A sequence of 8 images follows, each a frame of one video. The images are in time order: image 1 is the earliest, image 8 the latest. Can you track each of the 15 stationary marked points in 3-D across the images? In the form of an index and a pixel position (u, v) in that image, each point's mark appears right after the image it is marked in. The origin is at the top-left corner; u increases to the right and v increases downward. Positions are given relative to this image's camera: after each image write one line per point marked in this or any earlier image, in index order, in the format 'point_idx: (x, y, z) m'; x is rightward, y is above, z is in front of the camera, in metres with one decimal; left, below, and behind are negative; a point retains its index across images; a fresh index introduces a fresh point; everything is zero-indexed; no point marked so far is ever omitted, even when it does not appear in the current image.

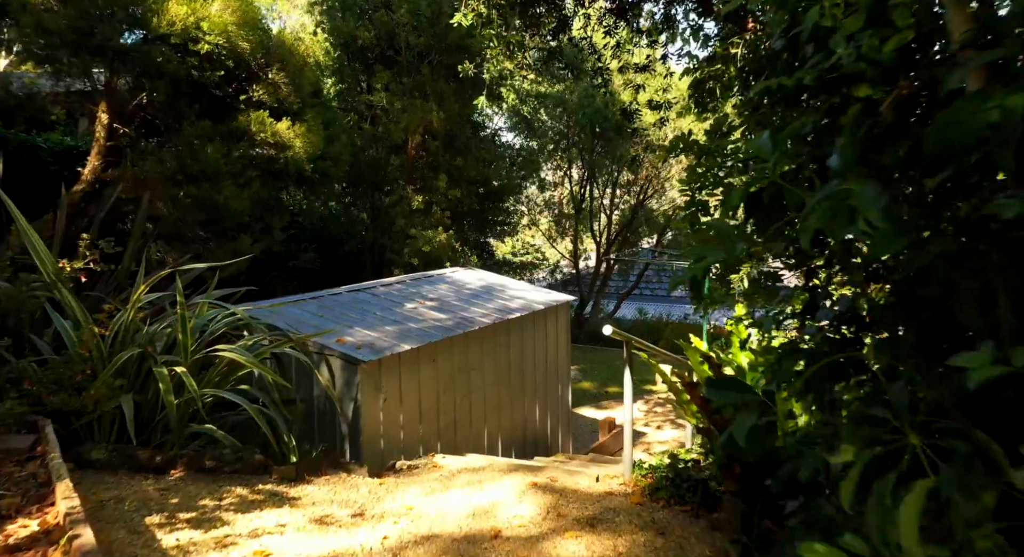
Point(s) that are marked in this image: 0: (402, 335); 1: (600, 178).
0: (-0.8, -0.4, +5.8) m
1: (+1.7, +2.0, +15.9) m
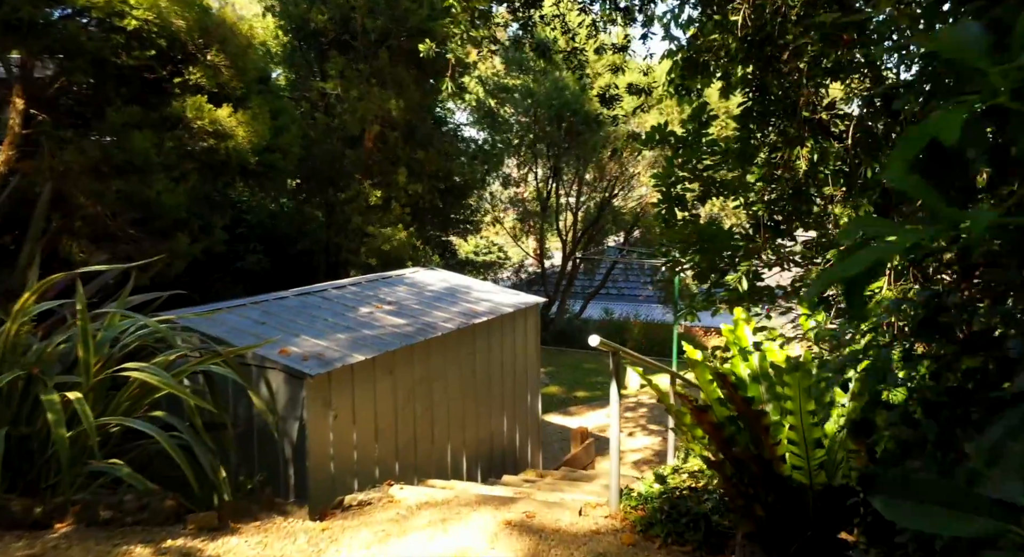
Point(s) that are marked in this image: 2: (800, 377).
0: (-1.0, -0.4, +5.2) m
1: (+1.0, +2.0, +15.4) m
2: (+0.9, -0.3, +2.6) m
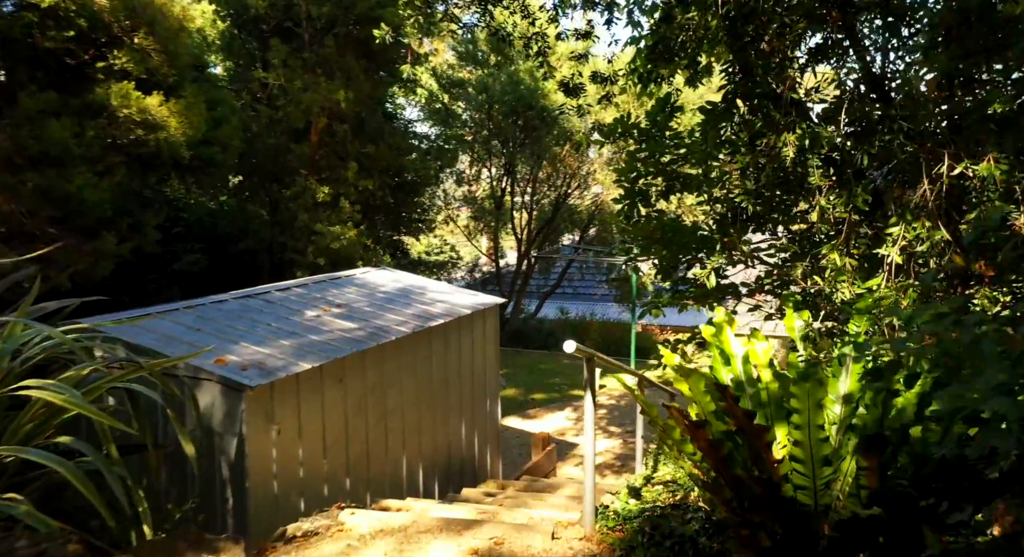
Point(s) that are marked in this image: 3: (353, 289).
0: (-1.2, -0.4, +4.7) m
1: (+0.2, +2.0, +15.1) m
2: (+0.8, -0.3, +2.3) m
3: (-1.2, -0.1, +6.3) m
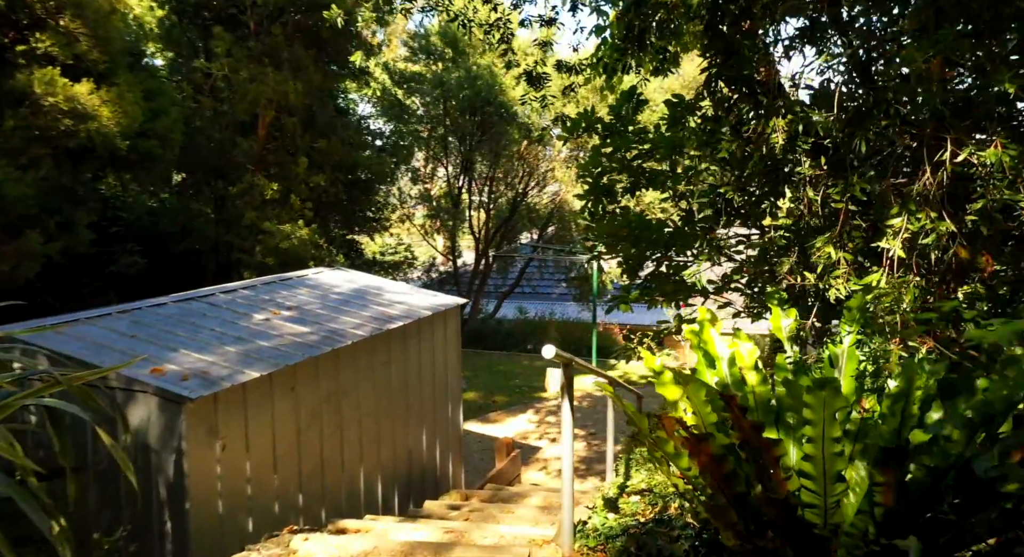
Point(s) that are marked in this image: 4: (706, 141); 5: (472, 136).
0: (-1.4, -0.4, +4.4) m
1: (-0.6, +2.0, +14.7) m
2: (+0.8, -0.3, +2.0) m
3: (-1.5, -0.1, +5.9) m
4: (+0.9, +0.6, +3.6) m
5: (-0.7, +2.5, +14.2) m
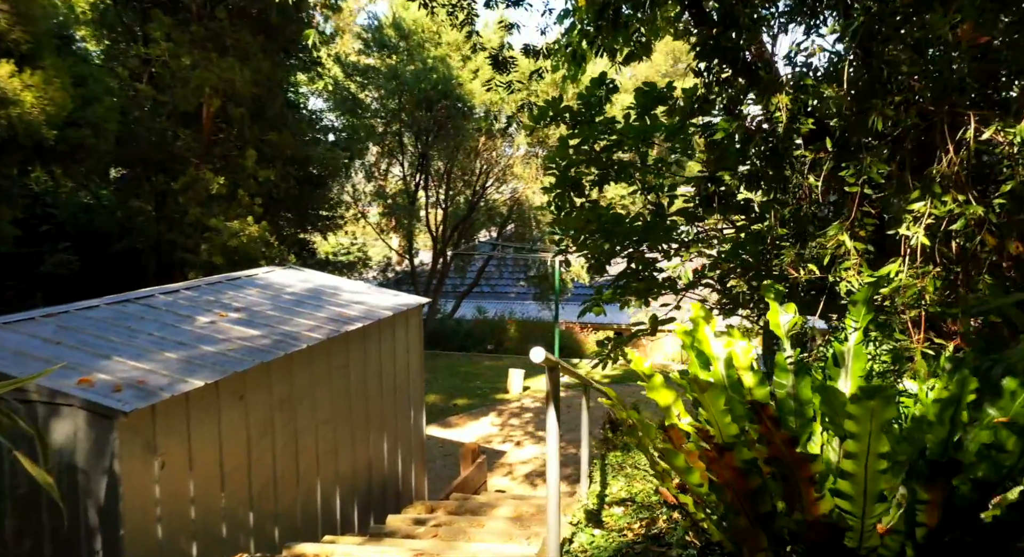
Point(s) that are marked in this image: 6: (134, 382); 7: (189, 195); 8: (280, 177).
0: (-1.6, -0.4, +3.9) m
1: (-1.4, +2.0, +14.3) m
2: (+0.8, -0.3, +1.8) m
3: (-1.7, -0.1, +5.5) m
4: (+0.7, +0.7, +3.4) m
5: (-1.4, +2.5, +13.8) m
6: (-1.7, -0.5, +3.6) m
7: (-3.4, +0.9, +8.6) m
8: (-2.8, +1.2, +9.6) m
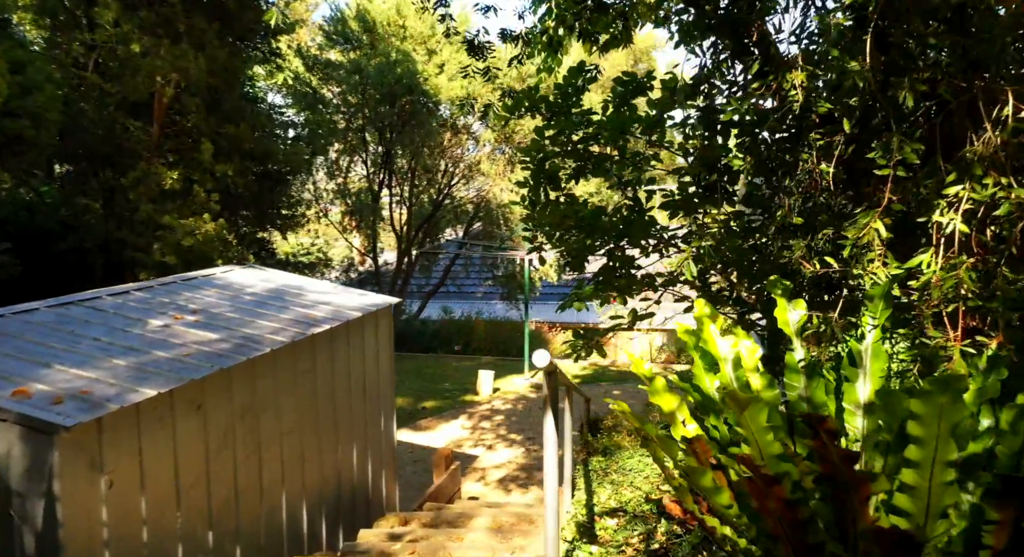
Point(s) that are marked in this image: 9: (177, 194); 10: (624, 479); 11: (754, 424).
0: (-1.6, -0.4, +3.6) m
1: (-2.0, +2.0, +14.0) m
2: (+0.8, -0.2, +1.5) m
3: (-1.9, -0.1, +5.1) m
4: (+0.7, +0.7, +3.1) m
5: (-2.0, +2.5, +13.5) m
6: (-1.7, -0.5, +3.2) m
7: (-3.7, +0.9, +8.1) m
8: (-3.1, +1.2, +9.2) m
9: (-3.5, +0.9, +8.5) m
10: (+0.6, -1.2, +4.7) m
11: (+0.5, -0.3, +1.7) m
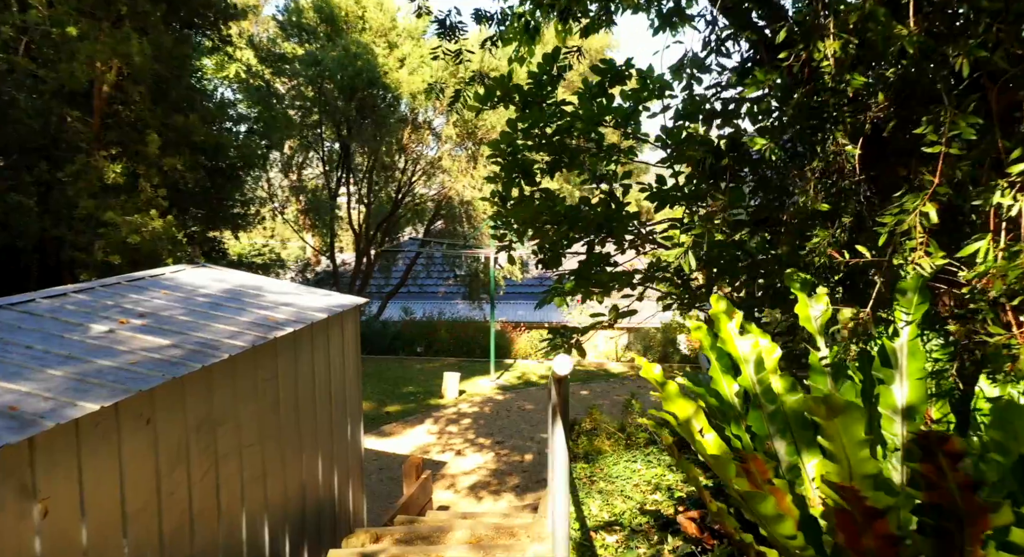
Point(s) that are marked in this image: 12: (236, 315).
0: (-1.7, -0.4, +3.2) m
1: (-2.6, +2.0, +13.5) m
2: (+0.9, -0.2, +1.2) m
3: (-2.0, -0.1, +4.7) m
4: (+0.6, +0.7, +2.8) m
5: (-2.6, +2.5, +13.0) m
6: (-1.7, -0.5, +2.8) m
7: (-4.0, +0.8, +7.6) m
8: (-3.5, +1.2, +8.7) m
9: (-3.8, +0.9, +8.0) m
10: (+0.5, -1.1, +4.4) m
11: (+0.6, -0.3, +1.4) m
12: (-1.6, -0.2, +4.5) m
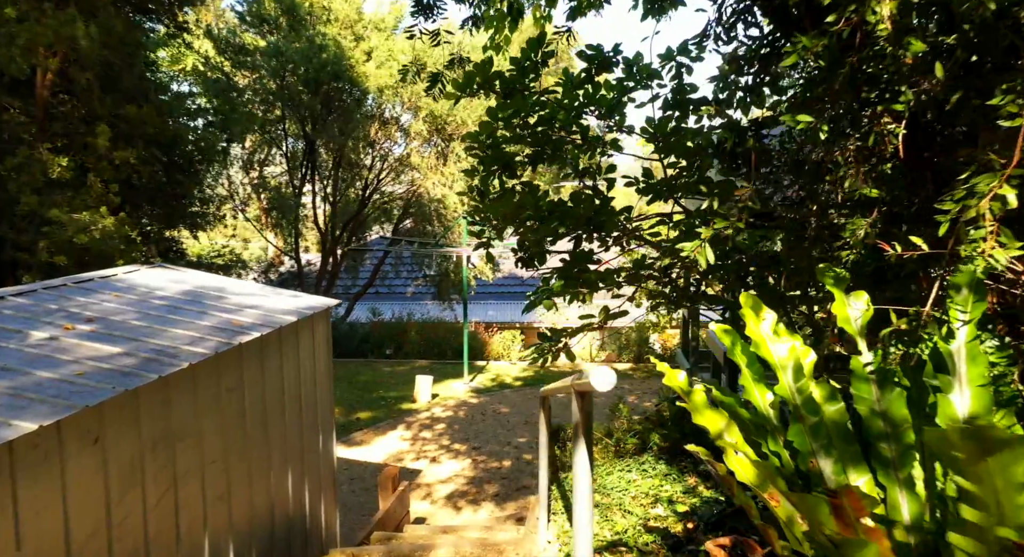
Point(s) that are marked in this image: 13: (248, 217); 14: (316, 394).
0: (-1.7, -0.4, +2.7) m
1: (-3.1, +2.0, +13.1) m
2: (+0.9, -0.2, +0.9) m
3: (-2.1, -0.1, +4.3) m
4: (+0.7, +0.7, +2.5) m
5: (-3.0, +2.5, +12.5) m
6: (-1.7, -0.5, +2.4) m
7: (-4.2, +0.8, +7.1) m
8: (-3.7, +1.2, +8.2) m
9: (-4.0, +0.8, +7.5) m
10: (+0.5, -1.1, +4.1) m
11: (+0.6, -0.3, +1.1) m
12: (-1.6, -0.2, +4.1) m
13: (-4.4, +1.0, +13.5) m
14: (-1.3, -0.7, +5.2) m
